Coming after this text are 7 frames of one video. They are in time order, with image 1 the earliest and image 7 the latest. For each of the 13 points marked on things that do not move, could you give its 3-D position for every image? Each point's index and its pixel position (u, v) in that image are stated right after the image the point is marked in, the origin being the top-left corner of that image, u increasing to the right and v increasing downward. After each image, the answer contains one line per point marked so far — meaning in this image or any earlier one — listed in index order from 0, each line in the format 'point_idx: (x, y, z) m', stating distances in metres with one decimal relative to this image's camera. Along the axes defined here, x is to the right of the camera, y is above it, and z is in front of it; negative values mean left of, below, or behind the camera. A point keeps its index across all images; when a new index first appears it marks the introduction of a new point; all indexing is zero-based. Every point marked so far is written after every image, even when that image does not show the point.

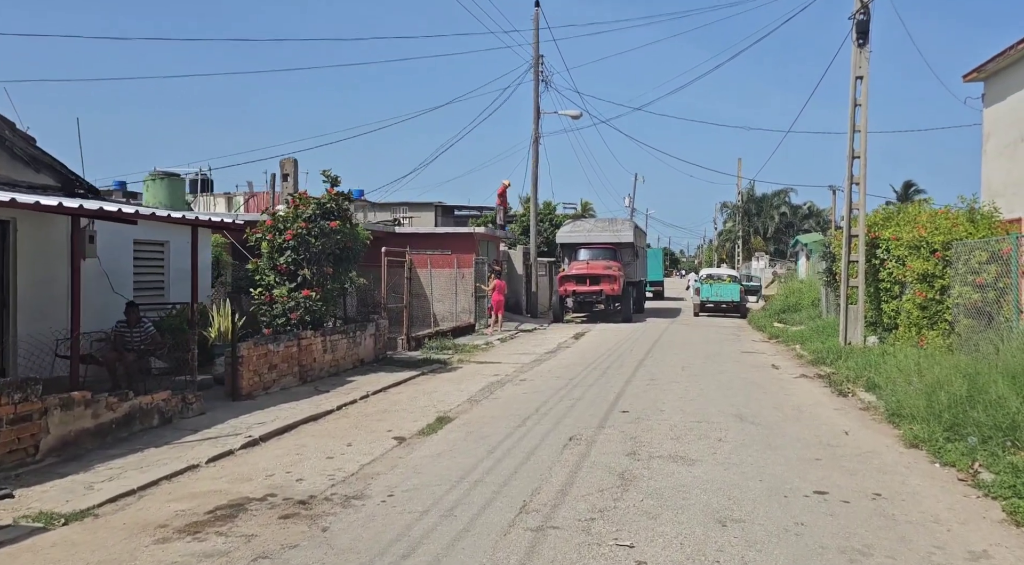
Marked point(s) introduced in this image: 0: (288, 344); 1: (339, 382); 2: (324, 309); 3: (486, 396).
0: (-3.1, -0.8, +11.9) m
1: (-2.5, -1.4, +12.7) m
2: (-2.9, -0.4, +13.3) m
3: (-0.3, -1.5, +11.3) m
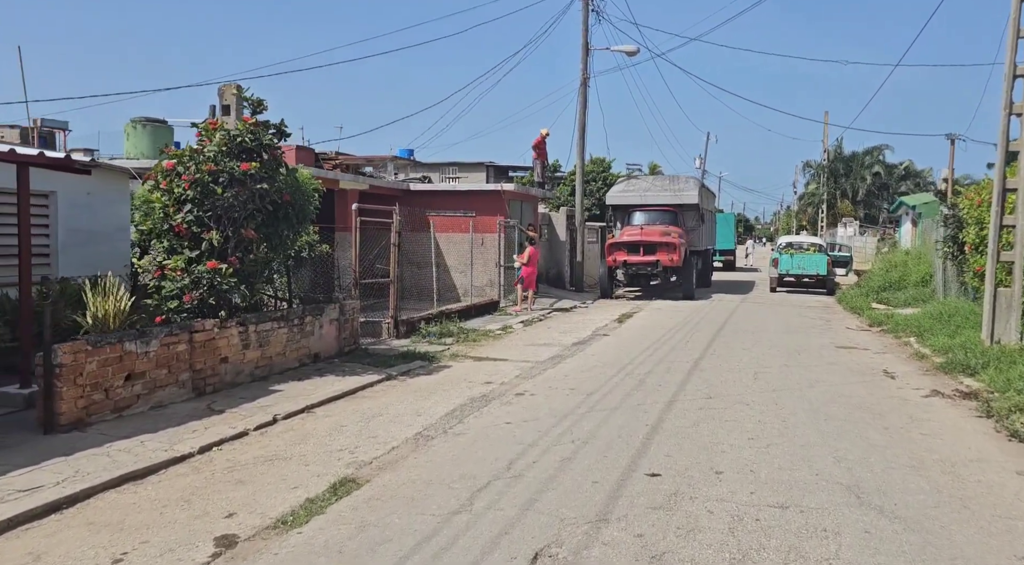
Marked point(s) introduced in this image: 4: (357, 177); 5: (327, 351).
0: (-3.2, -0.5, +8.2) m
1: (-2.6, -1.1, +9.0) m
2: (-2.9, 0.0, +9.5) m
3: (-0.5, -1.2, +7.4) m
4: (-3.3, +2.2, +18.5) m
5: (-2.4, -0.9, +11.3) m
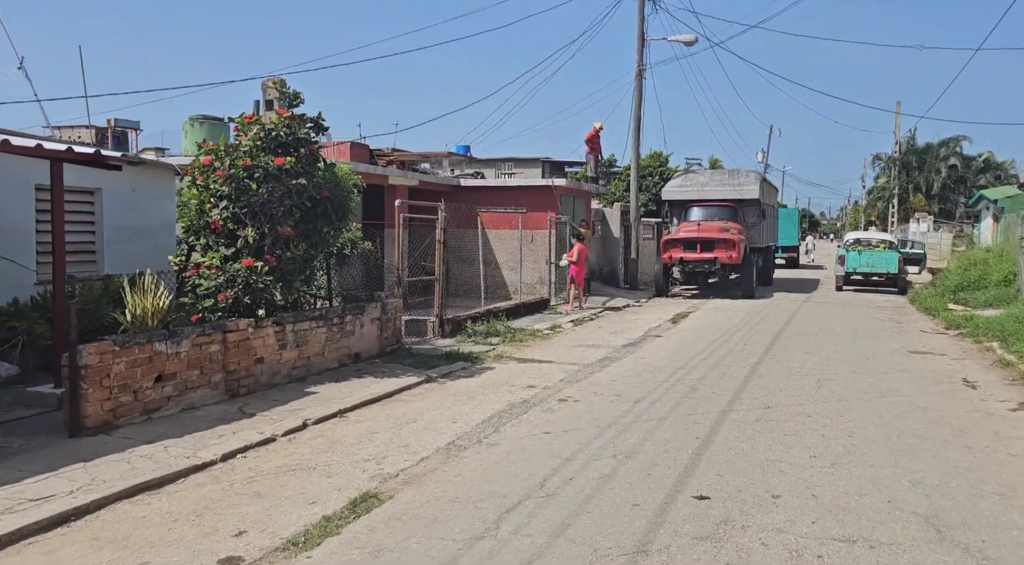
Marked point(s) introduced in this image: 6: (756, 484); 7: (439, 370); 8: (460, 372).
0: (-2.9, -0.5, +8.0) m
1: (-2.2, -1.1, +8.7) m
2: (-2.4, 0.0, +9.3) m
3: (-0.2, -1.2, +7.0) m
4: (-2.2, +2.3, +18.2) m
5: (-1.8, -0.9, +11.1) m
6: (+1.5, -1.3, +5.6) m
7: (-0.9, -1.0, +10.5) m
8: (-0.6, -1.1, +10.4) m
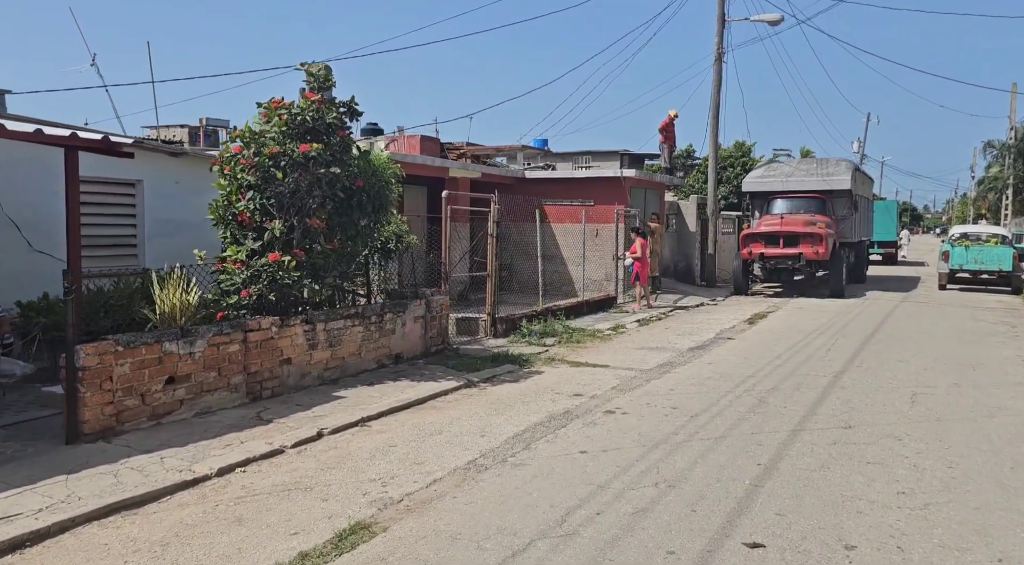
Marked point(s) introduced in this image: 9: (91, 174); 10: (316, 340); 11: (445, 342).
0: (-2.5, -0.5, +7.4) m
1: (-1.8, -1.1, +8.1) m
2: (-2.0, 0.0, +8.7) m
3: (0.0, -1.2, +6.3) m
4: (-0.9, +2.4, +17.6) m
5: (-1.2, -0.8, +10.4) m
6: (+1.6, -1.3, +4.7) m
7: (-0.3, -1.0, +9.7) m
8: (-0.1, -1.0, +9.6) m
9: (-4.7, +1.2, +10.0) m
10: (-1.9, -0.6, +8.7) m
11: (-0.8, -0.7, +11.0) m
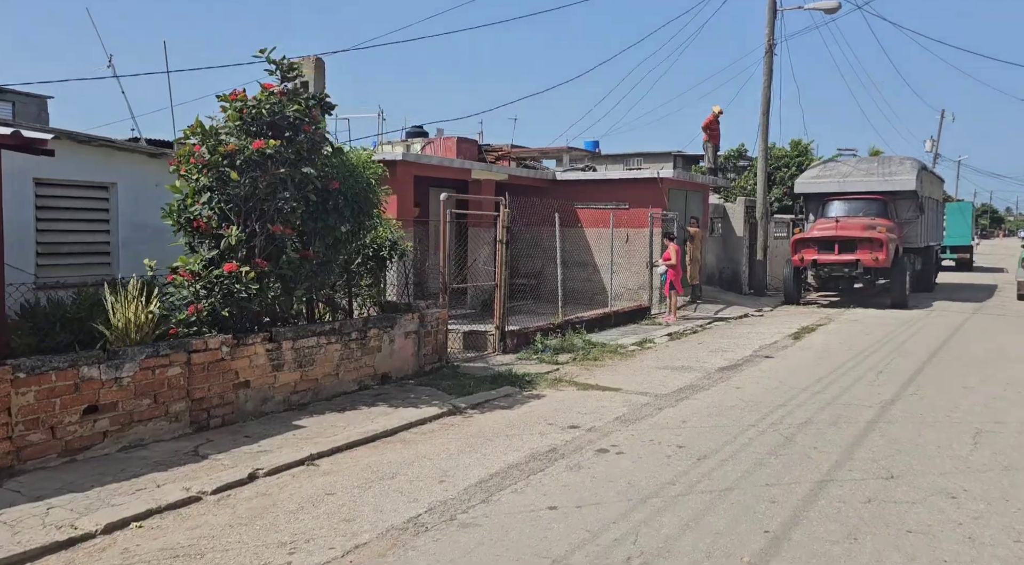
0: (-2.7, -0.6, +6.5) m
1: (-1.9, -1.2, +7.1) m
2: (-2.1, -0.1, +7.7) m
3: (-0.3, -1.3, +5.2) m
4: (-0.4, +2.2, +16.6) m
5: (-1.2, -0.9, +9.4) m
6: (+1.2, -1.4, +3.5) m
7: (-0.4, -1.1, +8.7) m
8: (-0.1, -1.2, +8.5) m
9: (-4.7, +1.1, +9.2) m
10: (-2.0, -0.7, +7.7) m
11: (-0.8, -0.9, +10.0) m
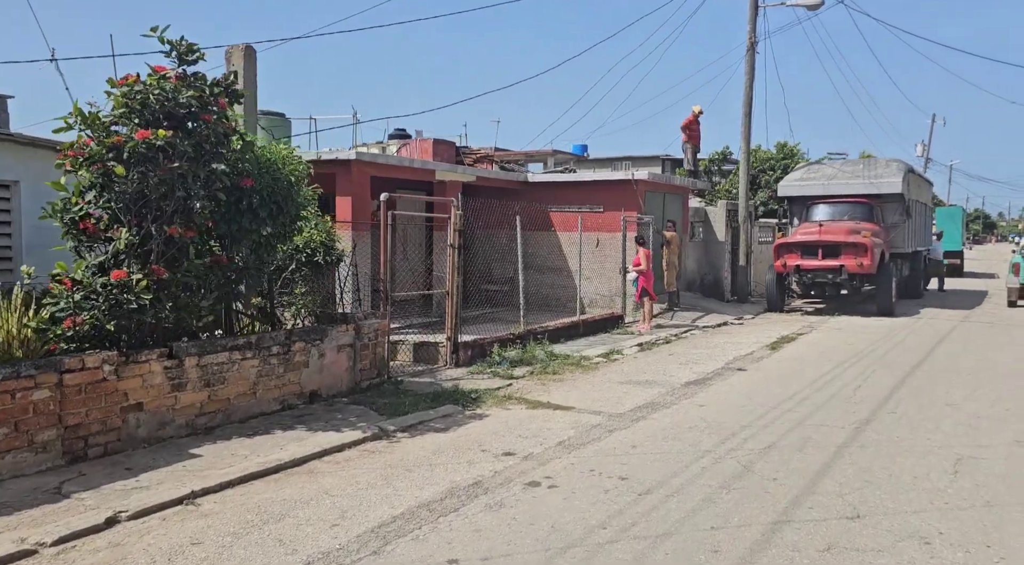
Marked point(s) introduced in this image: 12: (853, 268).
0: (-3.3, -0.7, +5.7) m
1: (-2.5, -1.3, +6.3) m
2: (-2.6, -0.2, +6.9) m
3: (-0.8, -1.4, +4.4) m
4: (-1.0, +2.1, +15.8) m
5: (-1.8, -1.0, +8.6) m
6: (+0.7, -1.5, +2.7) m
7: (-0.9, -1.2, +7.9) m
8: (-0.7, -1.2, +7.7) m
9: (-5.3, +1.0, +8.4) m
10: (-2.6, -0.8, +6.9) m
11: (-1.4, -1.0, +9.2) m
12: (+7.3, +0.3, +19.1) m
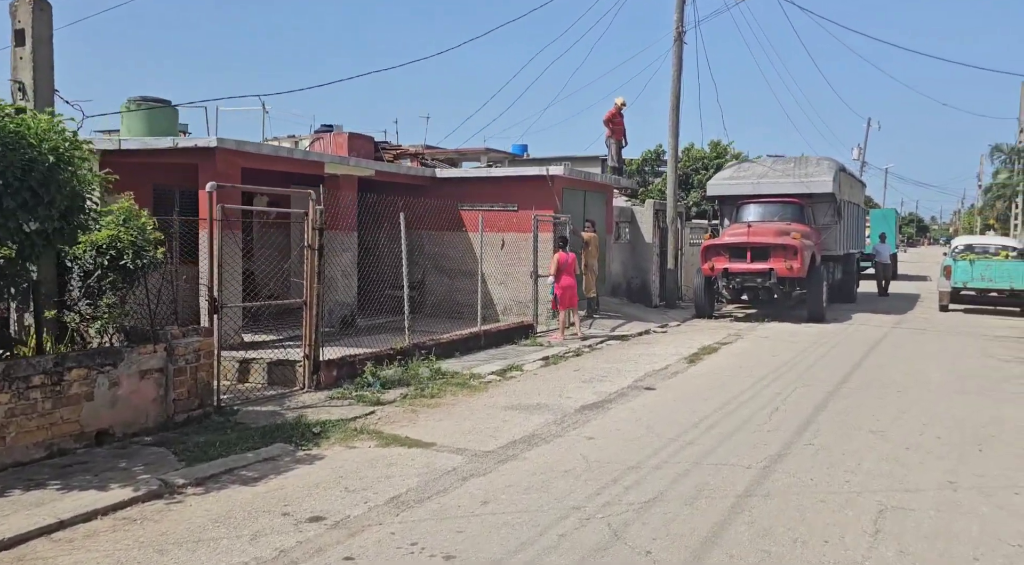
0: (-4.3, -0.7, +4.0) m
1: (-3.6, -1.3, +4.7) m
2: (-3.8, -0.3, +5.3) m
3: (-1.8, -1.5, +2.8) m
4: (-2.7, +2.0, +14.2) m
5: (-3.0, -1.1, +7.0) m
6: (-0.2, -1.5, +1.2) m
7: (-2.1, -1.3, +6.3) m
8: (-1.9, -1.3, +6.2) m
9: (-6.5, +0.9, +6.5) m
10: (-3.7, -0.8, +5.3) m
11: (-2.6, -1.1, +7.6) m
12: (+5.5, +0.2, +18.0) m
